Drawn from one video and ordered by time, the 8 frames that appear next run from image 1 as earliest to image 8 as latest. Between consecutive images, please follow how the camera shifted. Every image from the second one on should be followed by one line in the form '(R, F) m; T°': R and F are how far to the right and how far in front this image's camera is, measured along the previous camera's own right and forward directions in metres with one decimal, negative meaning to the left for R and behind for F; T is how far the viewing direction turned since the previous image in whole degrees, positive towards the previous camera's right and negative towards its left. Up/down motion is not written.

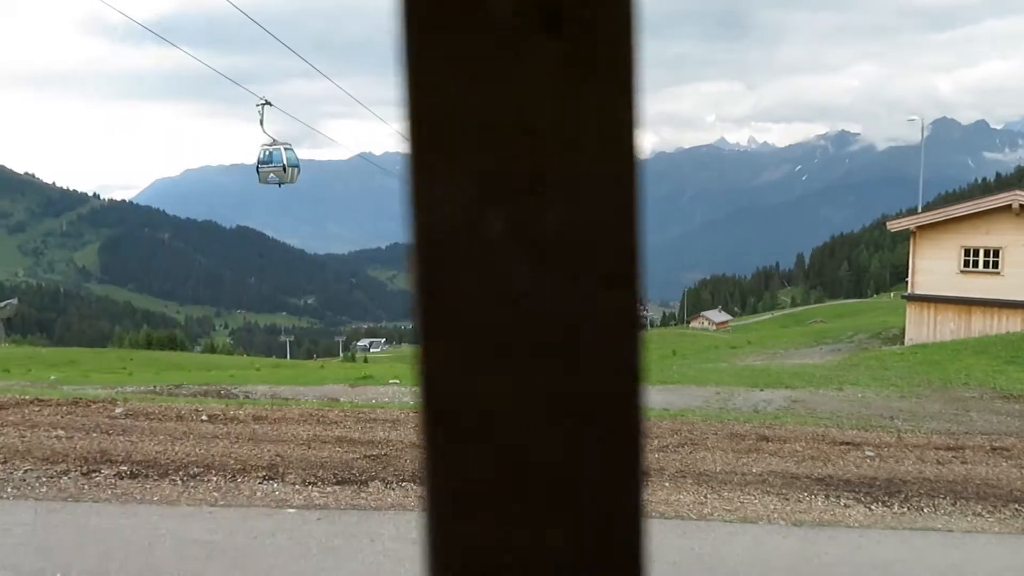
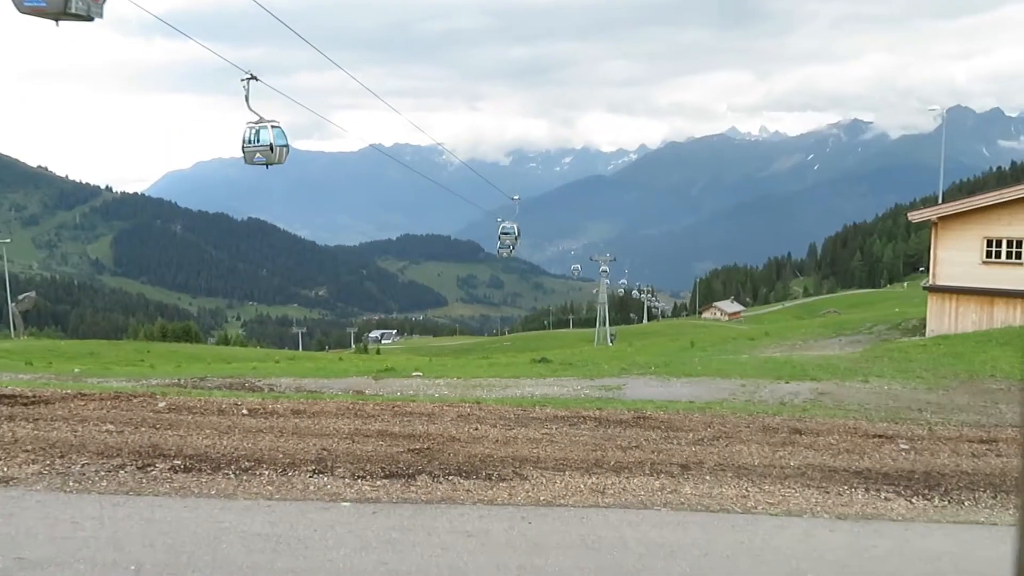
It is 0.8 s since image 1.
(-0.9, -0.2) m; -1°
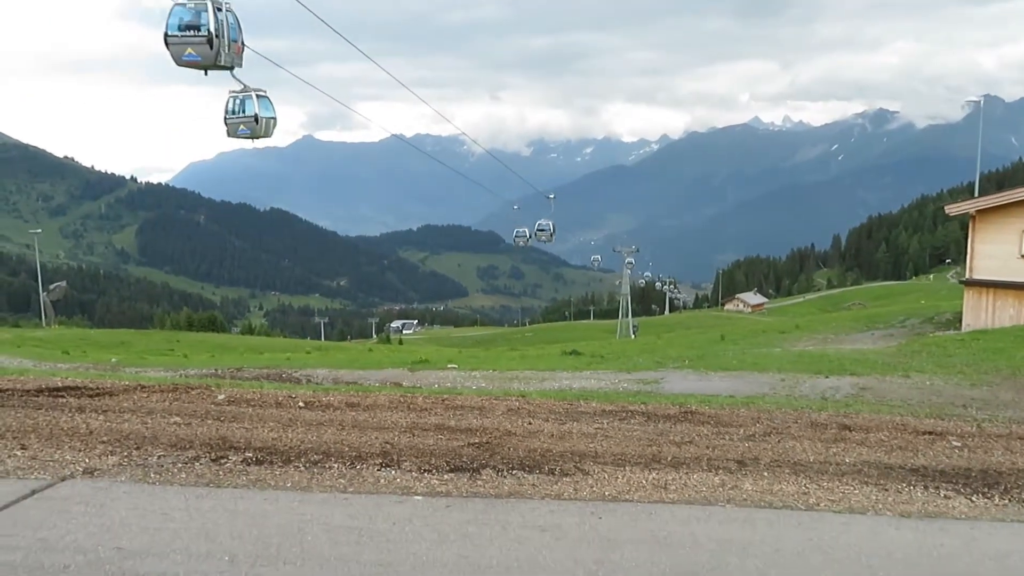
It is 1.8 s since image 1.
(-1.1, -0.2) m; -1°
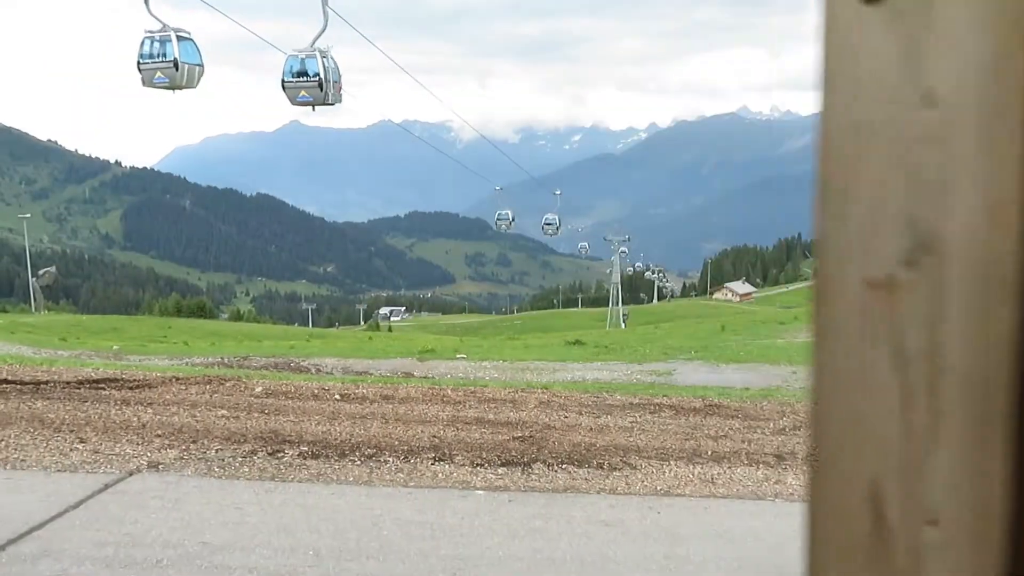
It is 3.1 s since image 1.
(-1.6, -0.2) m; +1°
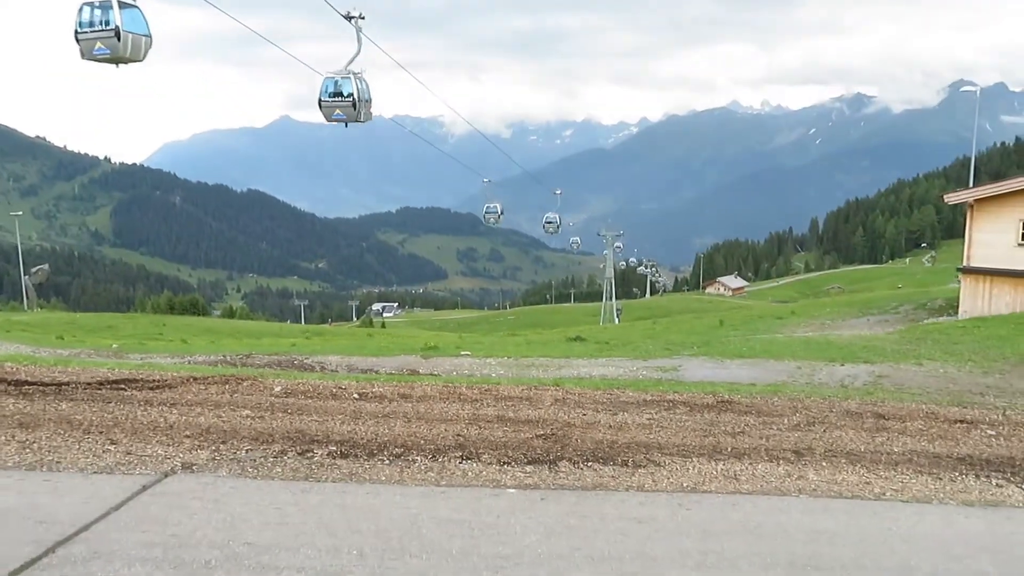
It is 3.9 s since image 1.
(-0.9, -0.2) m; +1°
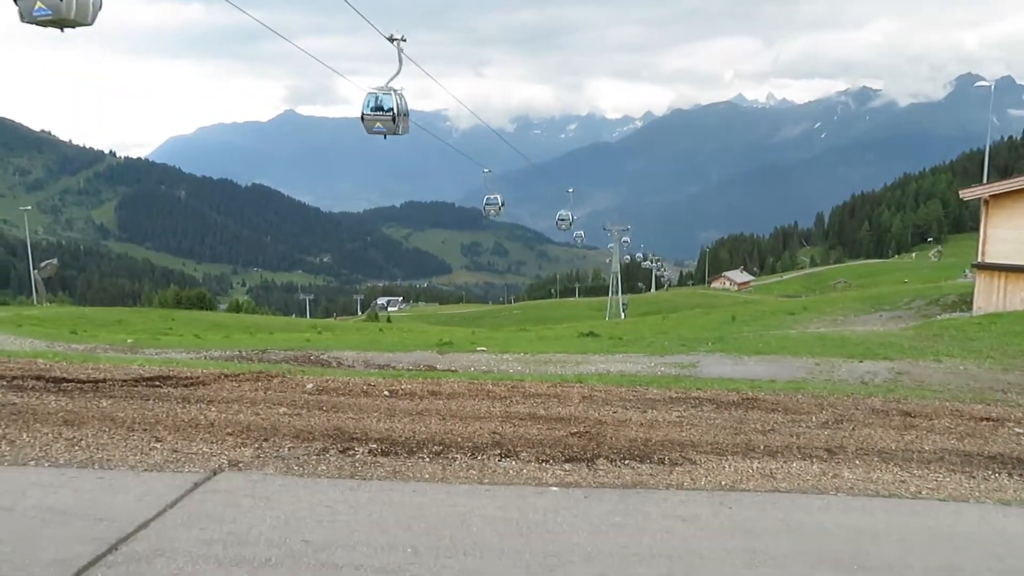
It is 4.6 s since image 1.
(-0.9, -0.1) m; 0°
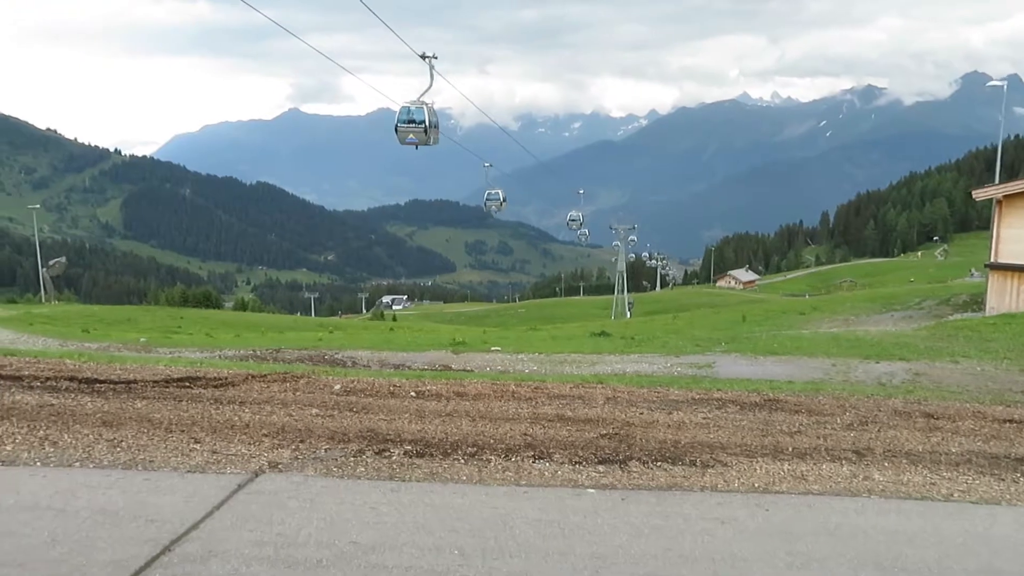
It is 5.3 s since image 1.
(-0.8, -0.1) m; 0°
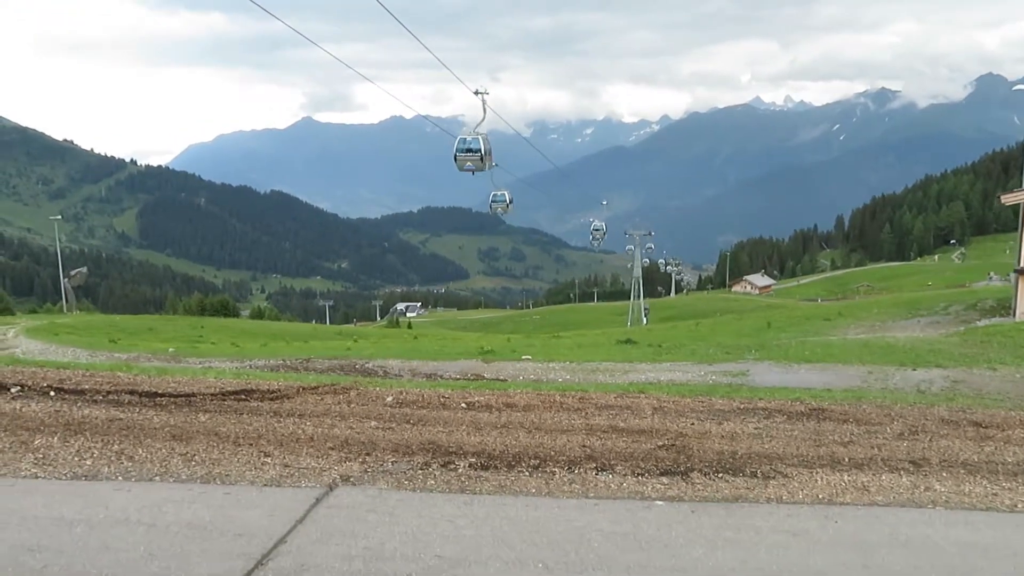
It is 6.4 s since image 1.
(-1.3, -0.2) m; -1°
